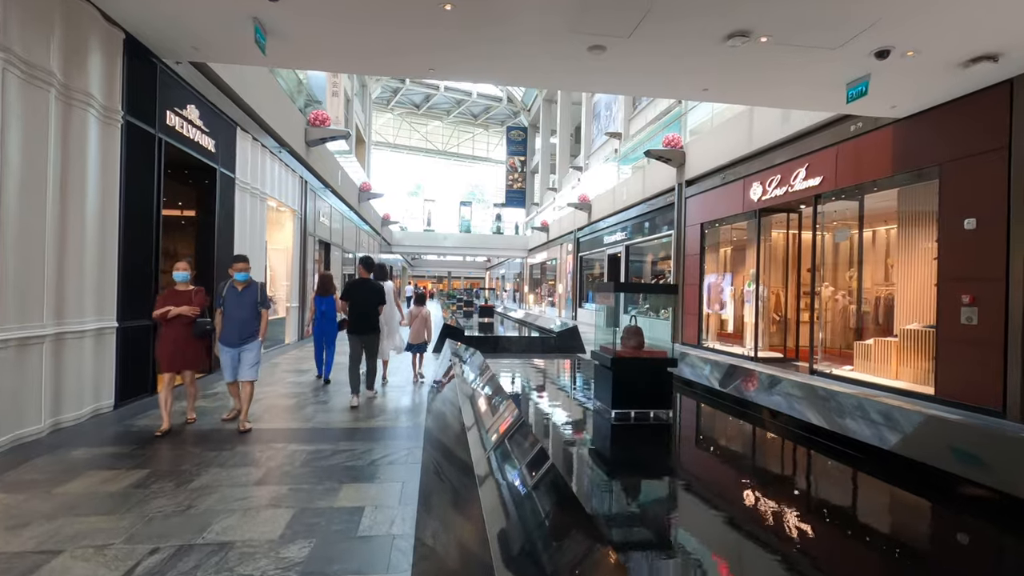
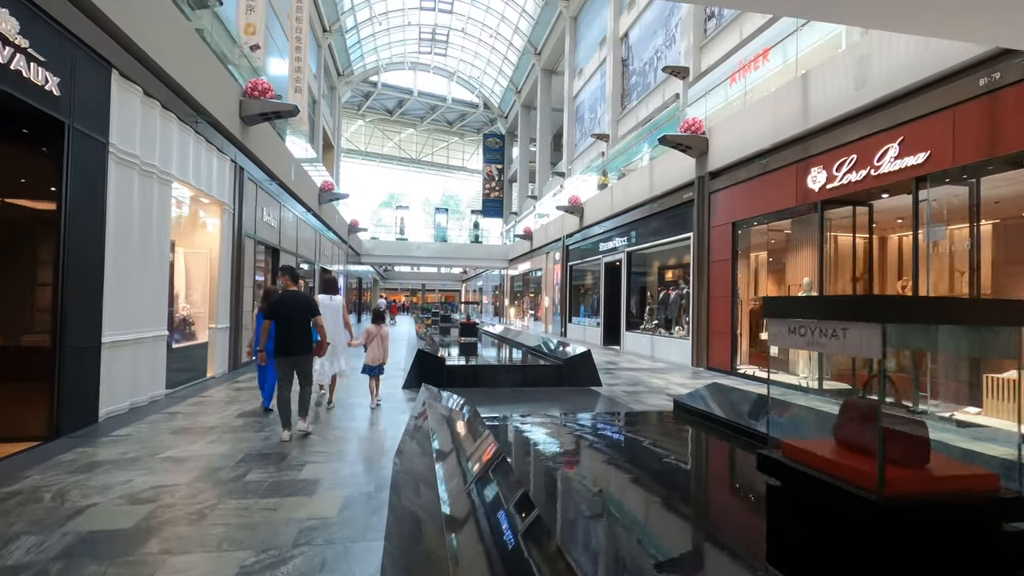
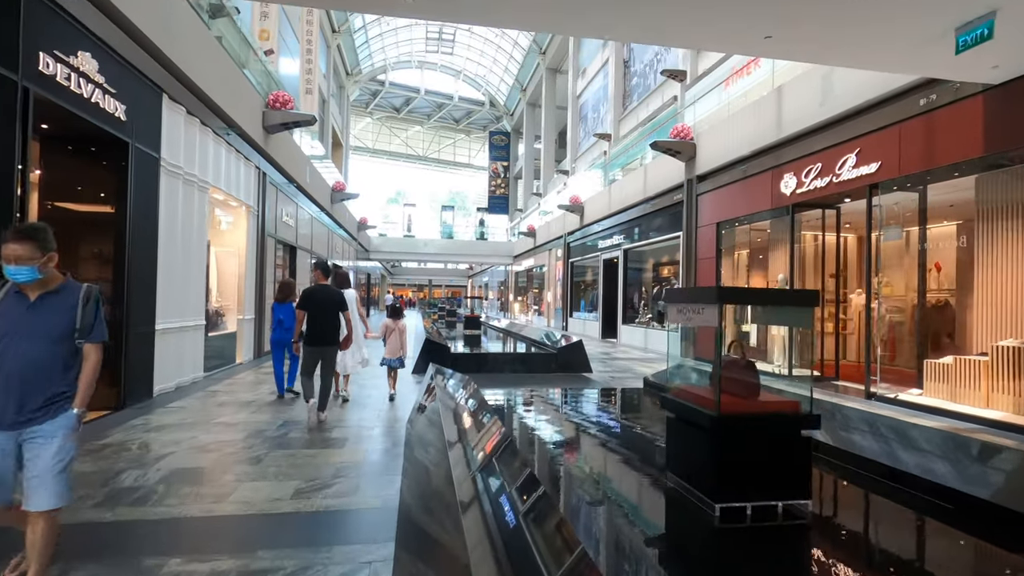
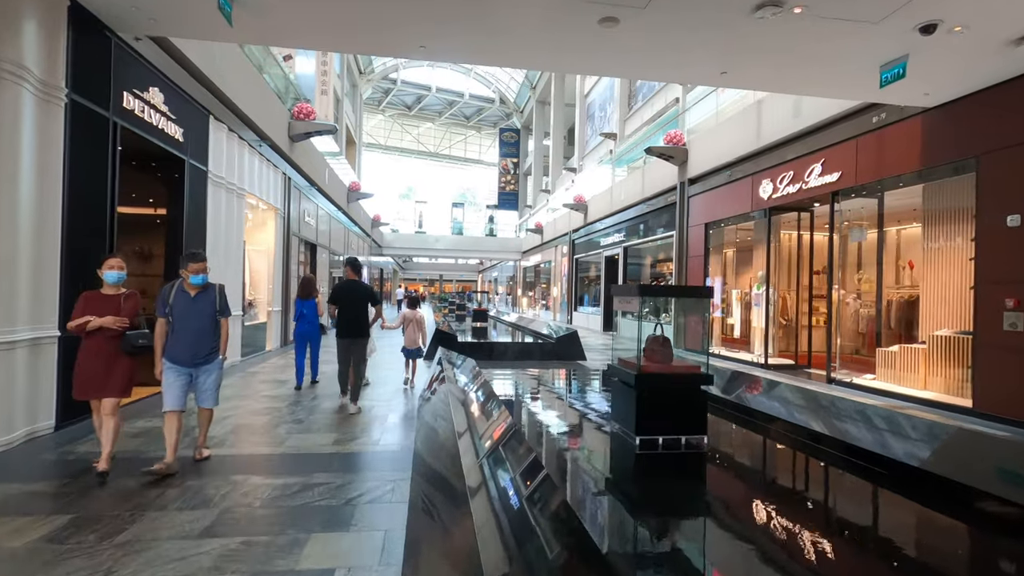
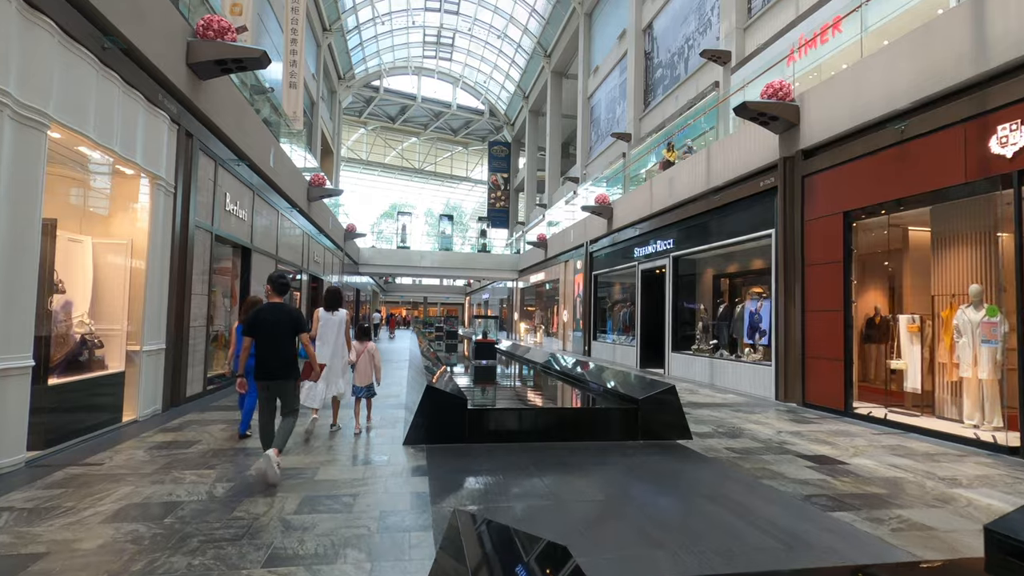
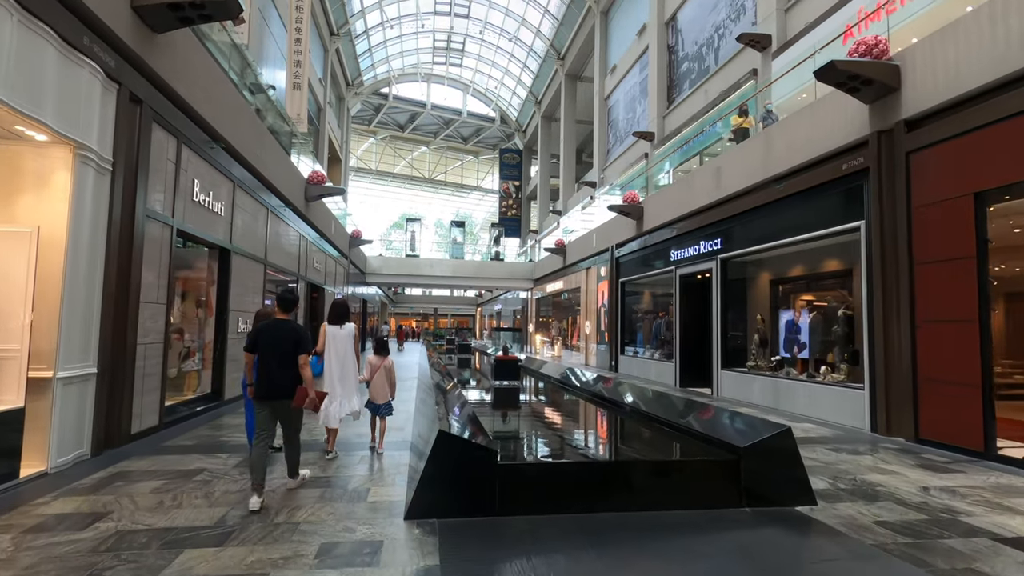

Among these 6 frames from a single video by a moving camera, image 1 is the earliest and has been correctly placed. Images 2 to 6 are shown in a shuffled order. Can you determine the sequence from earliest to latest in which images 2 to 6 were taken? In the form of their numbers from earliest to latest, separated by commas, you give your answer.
4, 3, 2, 5, 6
